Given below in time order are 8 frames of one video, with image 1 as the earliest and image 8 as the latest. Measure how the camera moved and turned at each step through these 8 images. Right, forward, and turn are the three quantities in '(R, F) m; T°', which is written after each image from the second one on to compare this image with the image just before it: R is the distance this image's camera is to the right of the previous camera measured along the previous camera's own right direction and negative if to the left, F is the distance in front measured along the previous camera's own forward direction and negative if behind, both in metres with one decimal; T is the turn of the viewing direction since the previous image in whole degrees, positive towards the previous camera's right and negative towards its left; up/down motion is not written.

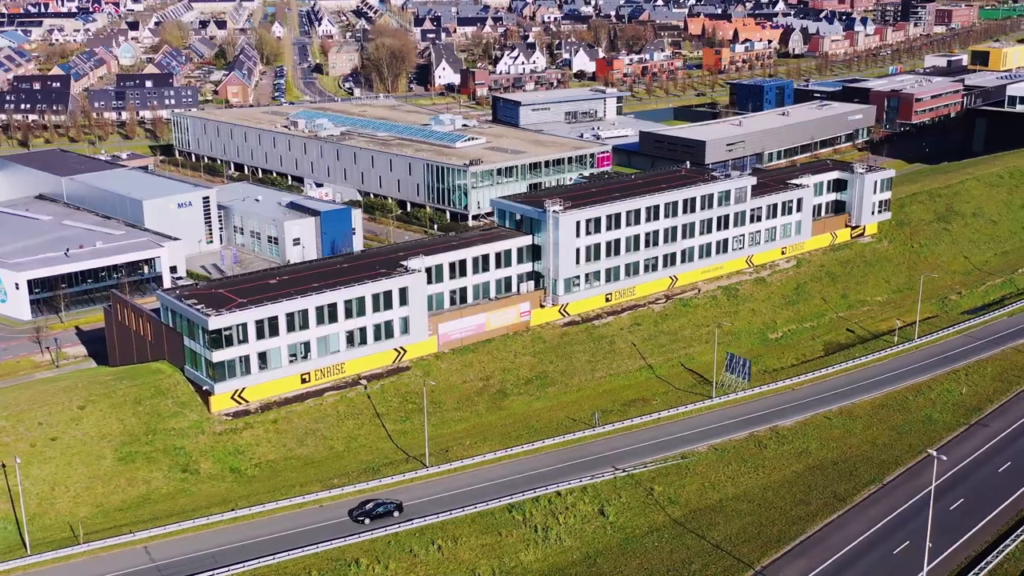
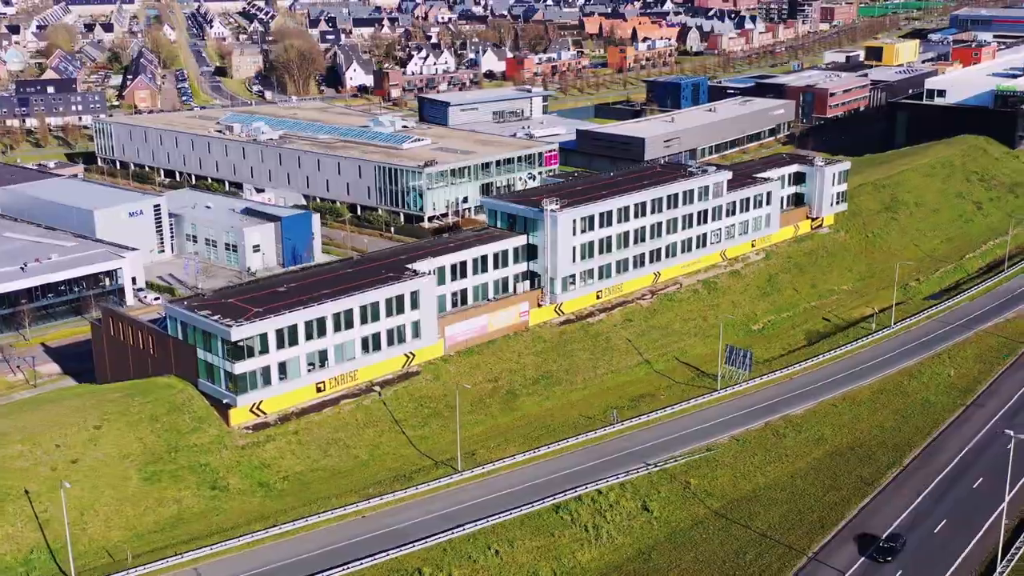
(-3.7, +0.4) m; +6°
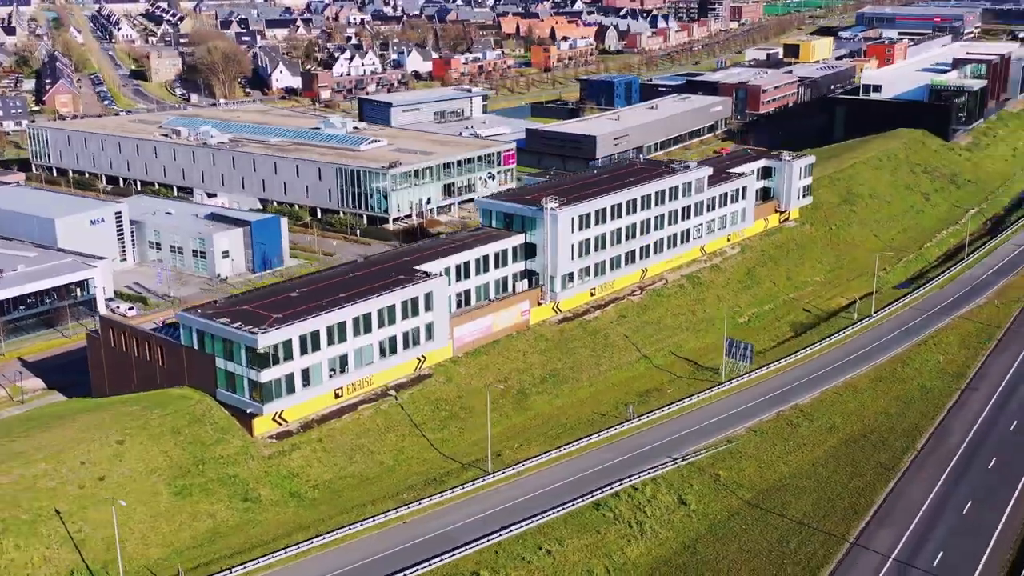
(-3.1, +0.3) m; +5°
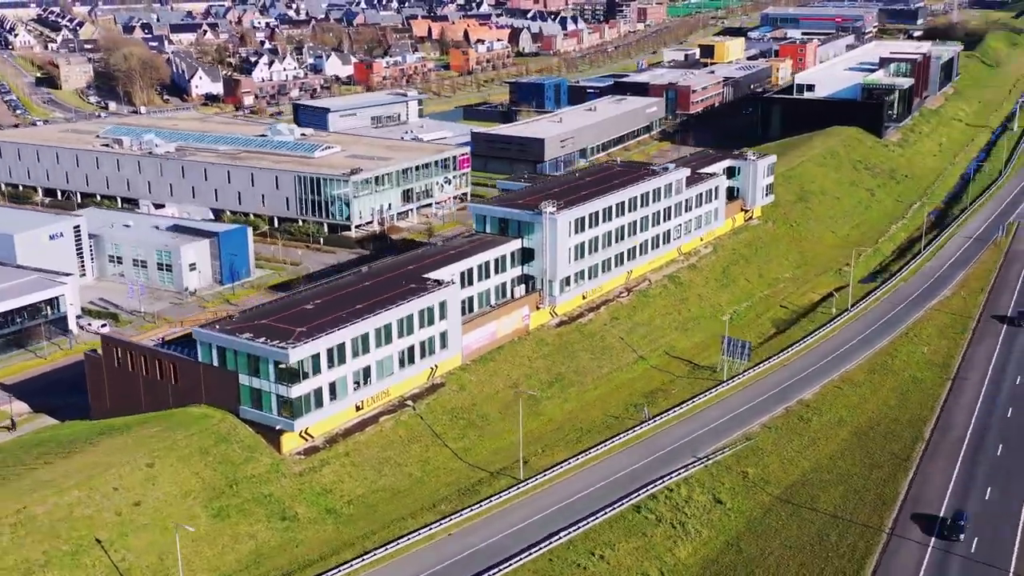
(-3.3, +0.3) m; +5°
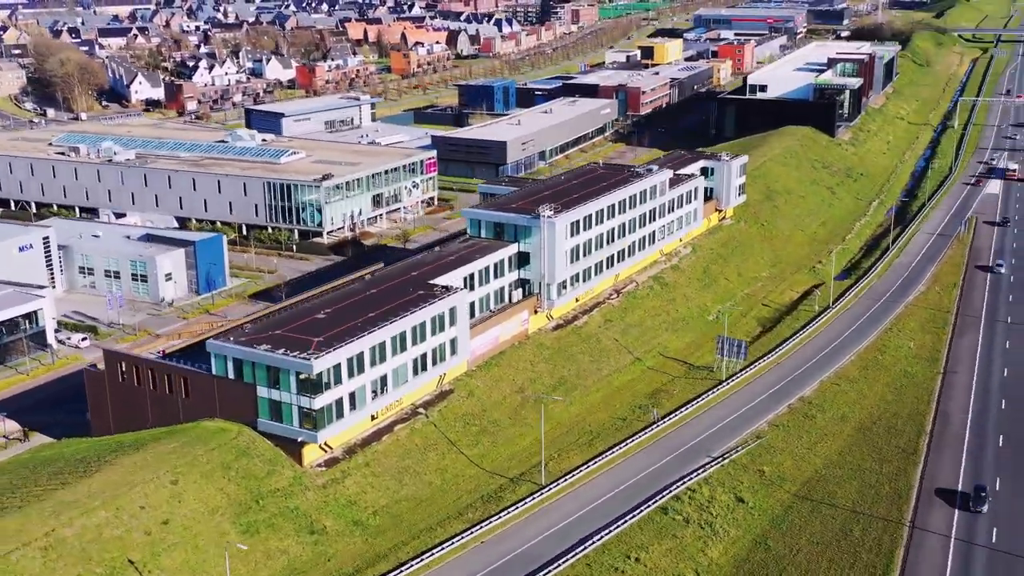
(-2.3, +0.2) m; +4°
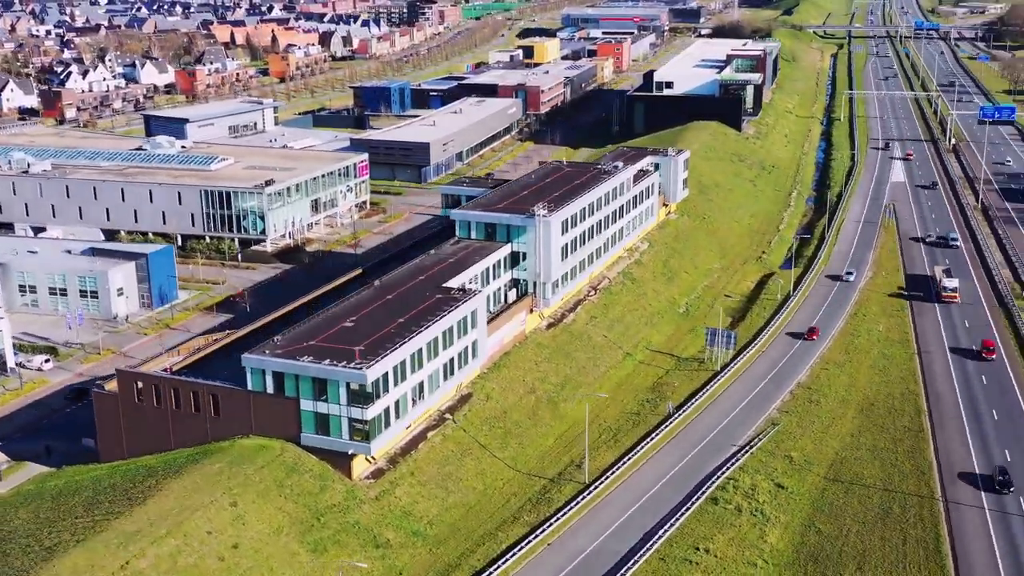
(-4.7, +0.5) m; +8°
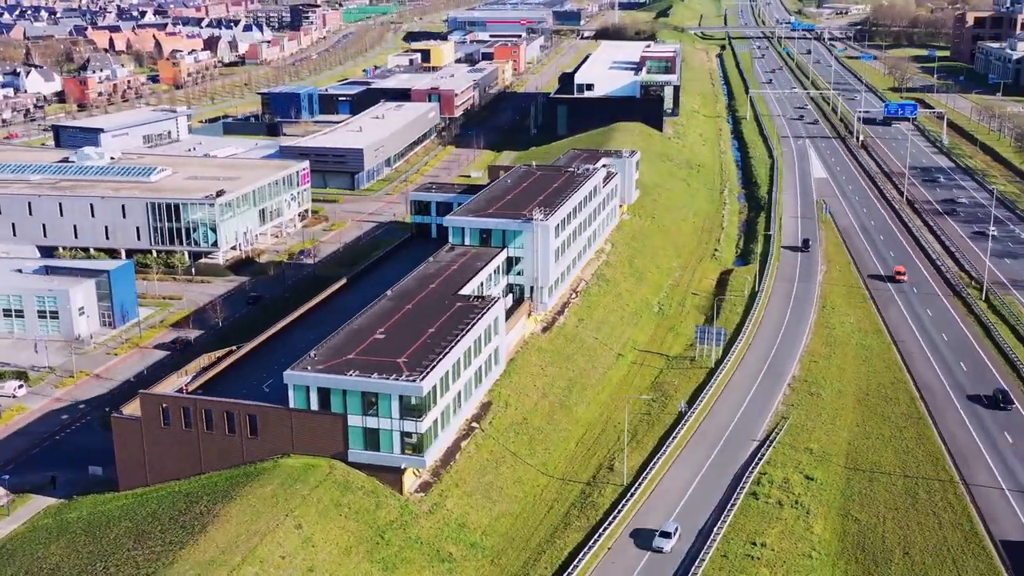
(-4.1, +0.4) m; +7°
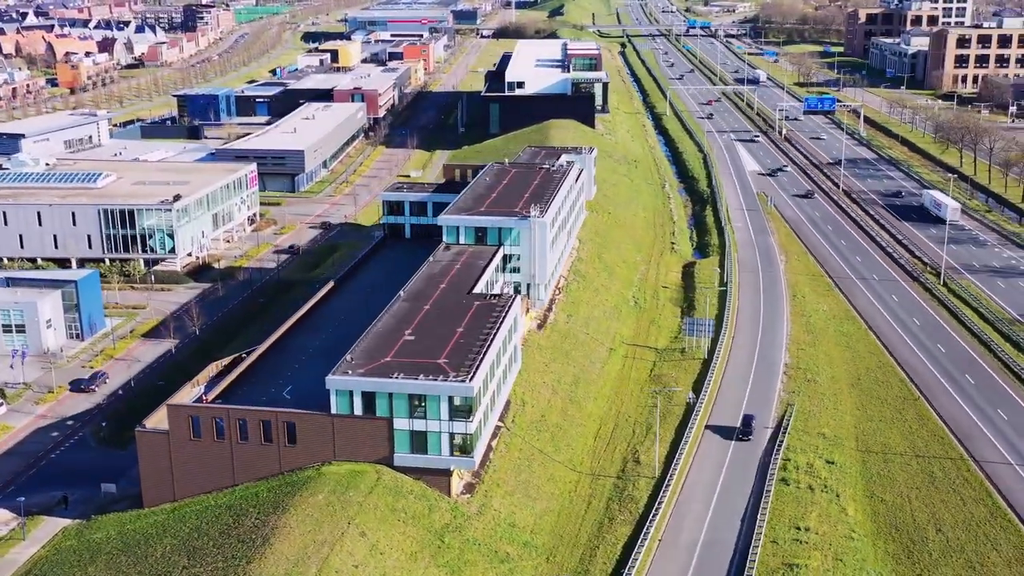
(-3.6, +0.4) m; +6°
